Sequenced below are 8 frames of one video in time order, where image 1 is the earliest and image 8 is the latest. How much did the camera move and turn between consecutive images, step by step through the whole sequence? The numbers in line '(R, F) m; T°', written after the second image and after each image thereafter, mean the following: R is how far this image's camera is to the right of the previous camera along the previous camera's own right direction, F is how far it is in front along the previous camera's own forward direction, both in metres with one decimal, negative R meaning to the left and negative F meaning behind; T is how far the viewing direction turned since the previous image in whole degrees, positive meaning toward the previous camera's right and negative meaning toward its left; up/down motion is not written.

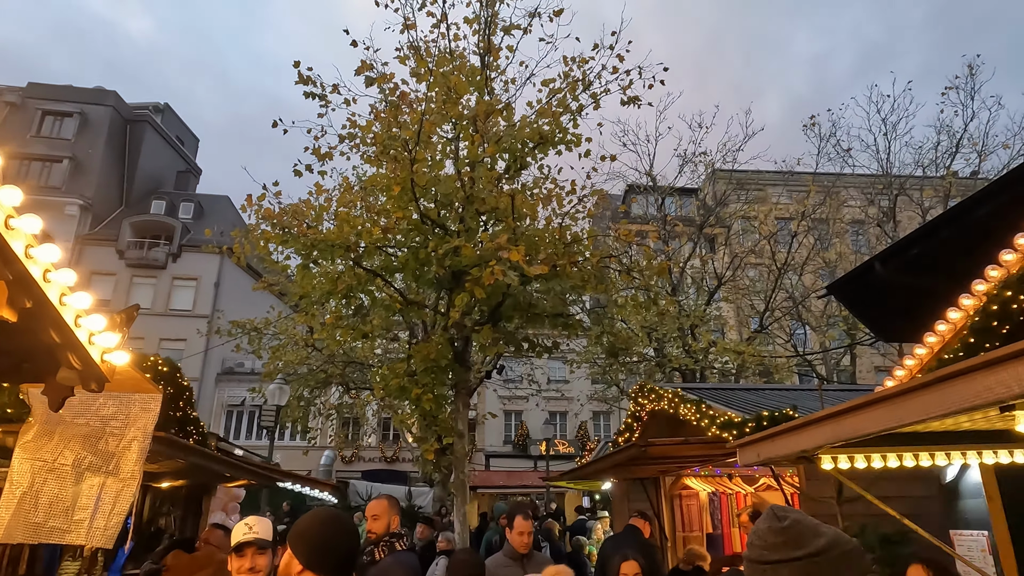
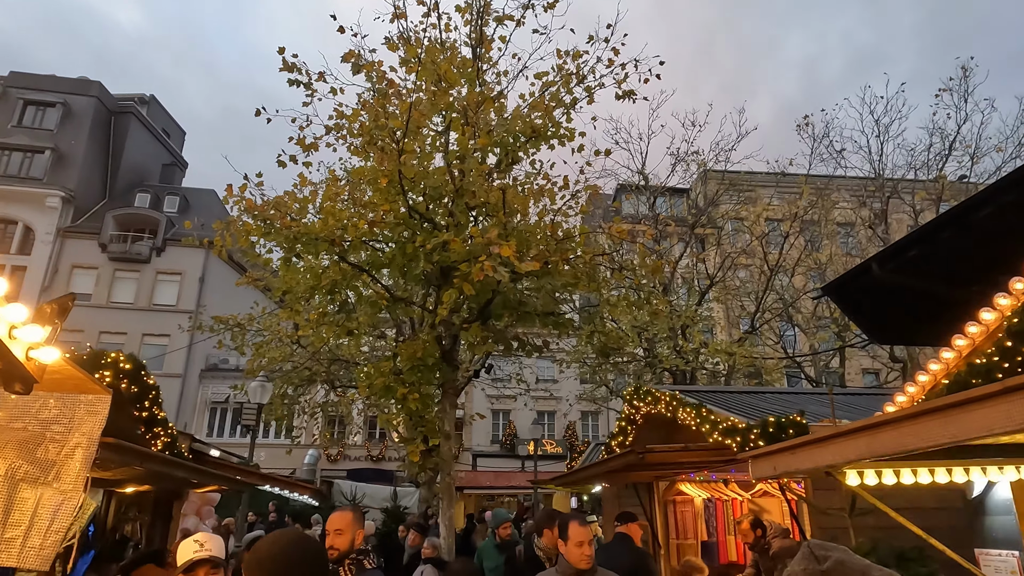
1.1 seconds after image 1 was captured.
(0.0, +0.3) m; +1°
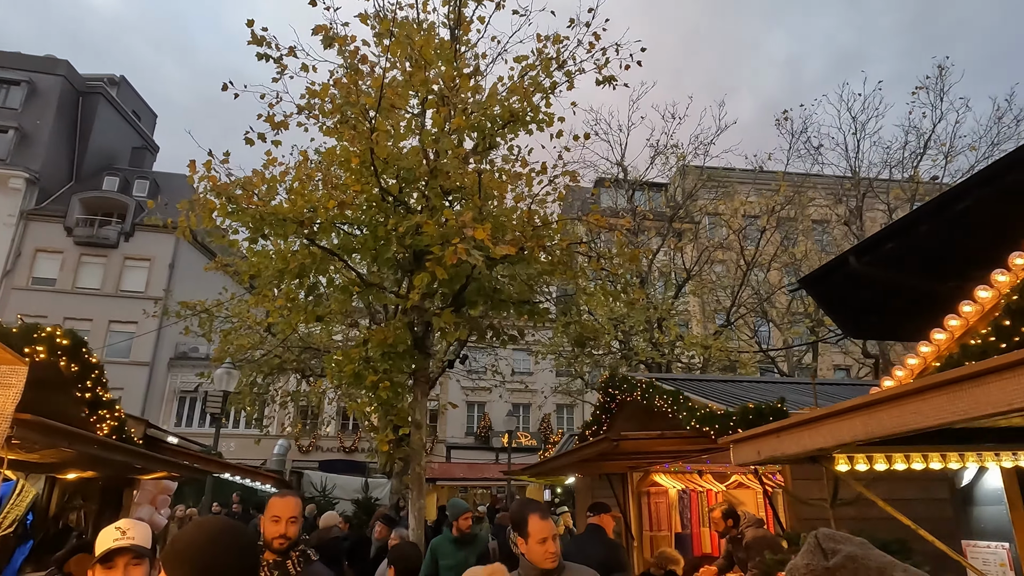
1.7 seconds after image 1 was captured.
(0.0, +0.2) m; +2°
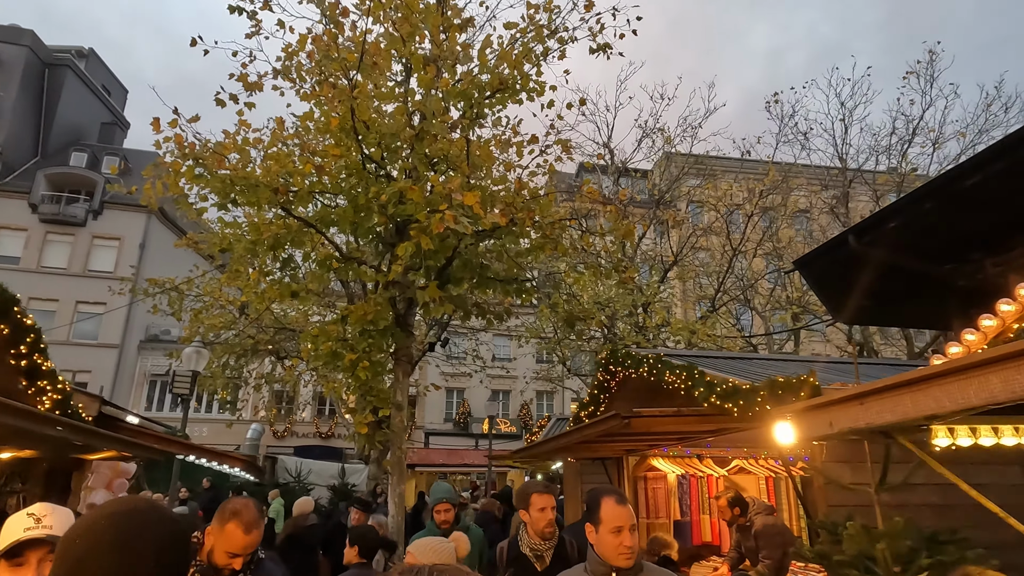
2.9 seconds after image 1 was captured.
(-0.1, +0.4) m; +2°
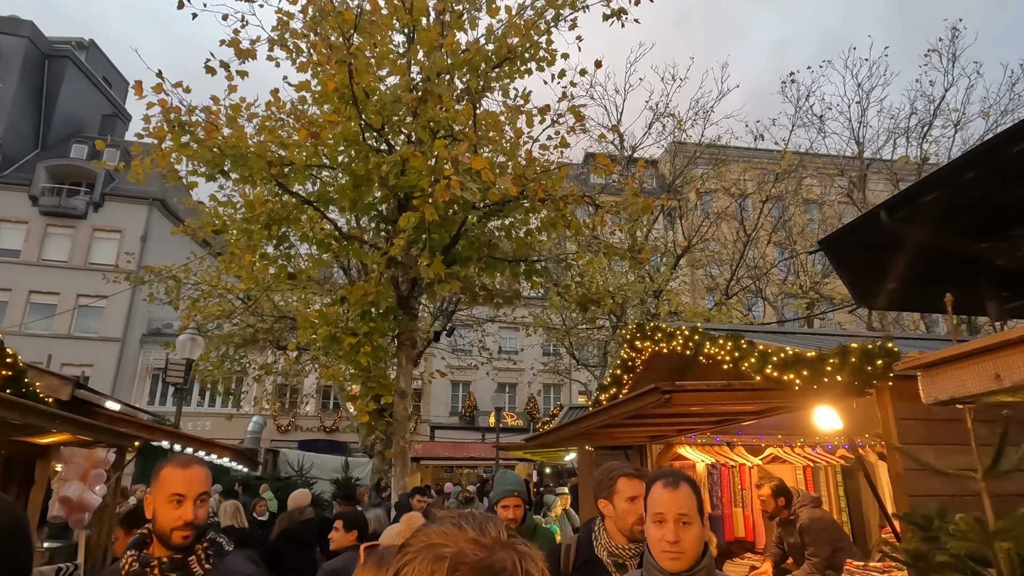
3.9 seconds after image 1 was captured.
(-0.1, +0.5) m; 0°
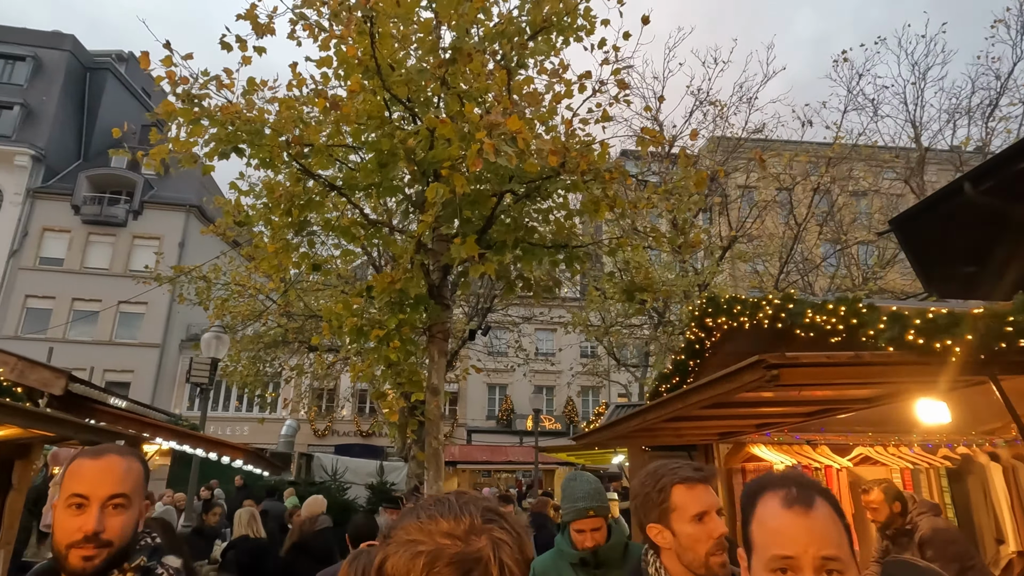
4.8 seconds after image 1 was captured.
(-0.1, +0.7) m; -3°
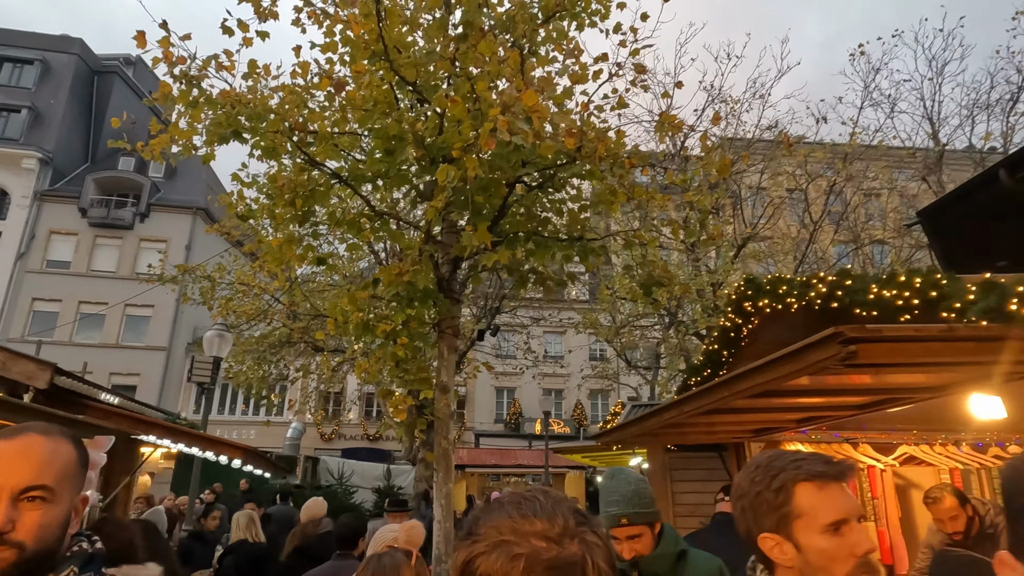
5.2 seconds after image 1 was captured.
(-0.1, +0.3) m; -1°
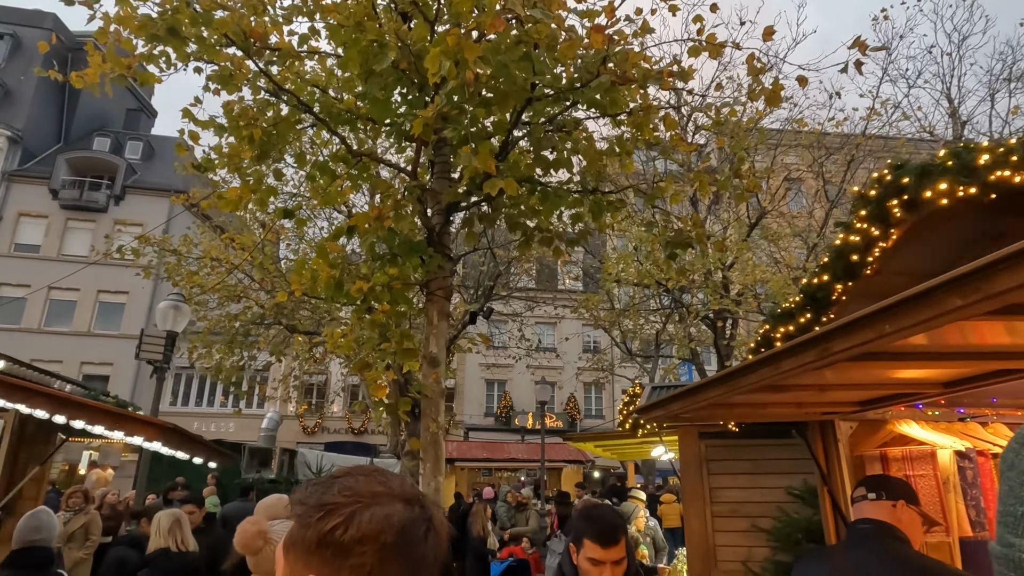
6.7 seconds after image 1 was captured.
(-0.1, +1.2) m; +1°
